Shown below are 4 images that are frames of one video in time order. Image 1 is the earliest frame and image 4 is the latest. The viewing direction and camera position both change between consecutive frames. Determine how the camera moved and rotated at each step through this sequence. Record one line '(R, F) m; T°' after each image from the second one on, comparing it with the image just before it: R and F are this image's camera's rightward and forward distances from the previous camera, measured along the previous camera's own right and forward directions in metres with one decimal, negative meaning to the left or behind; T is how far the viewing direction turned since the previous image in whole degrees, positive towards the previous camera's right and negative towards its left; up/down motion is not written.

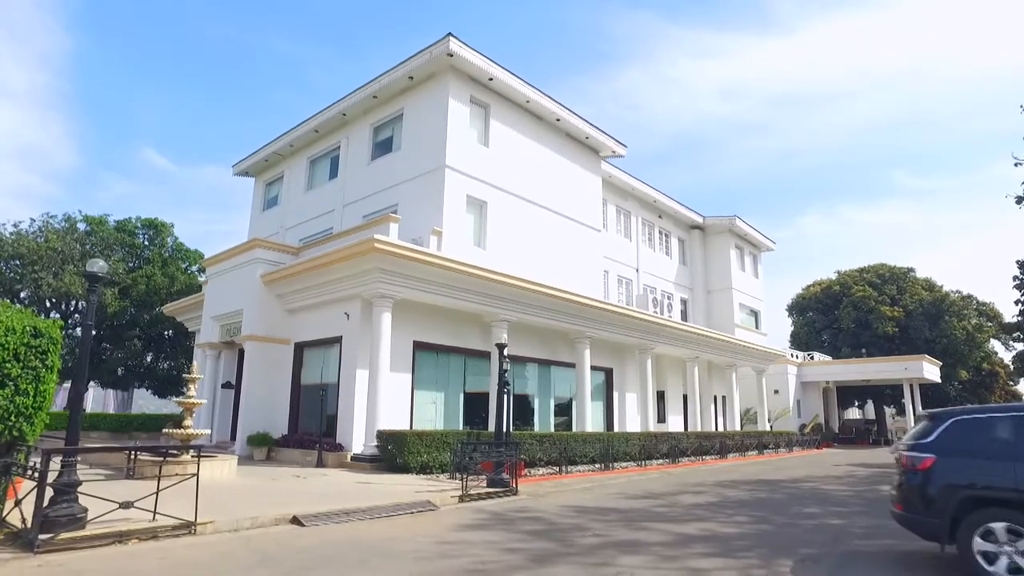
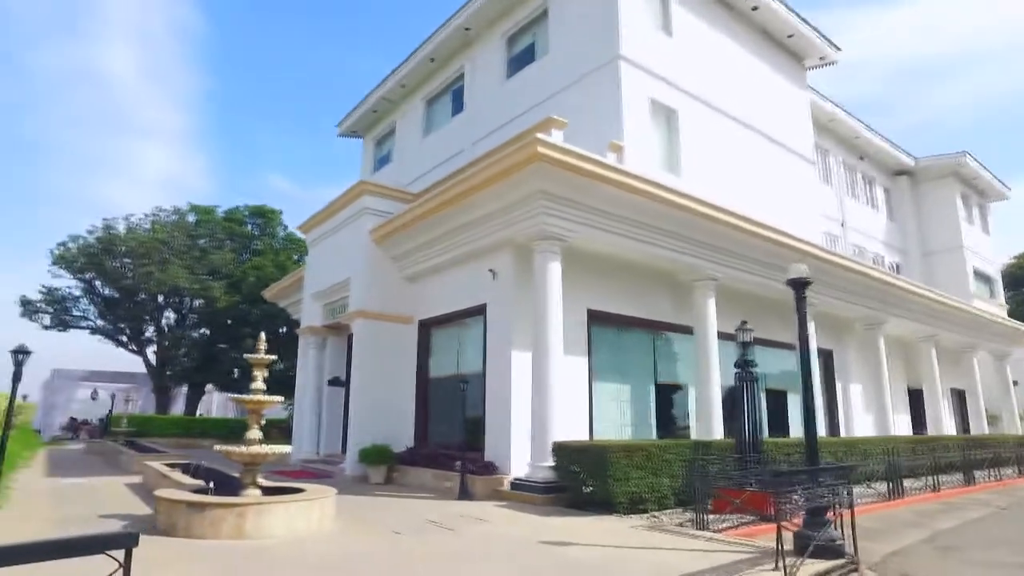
(-2.0, +5.7) m; -9°
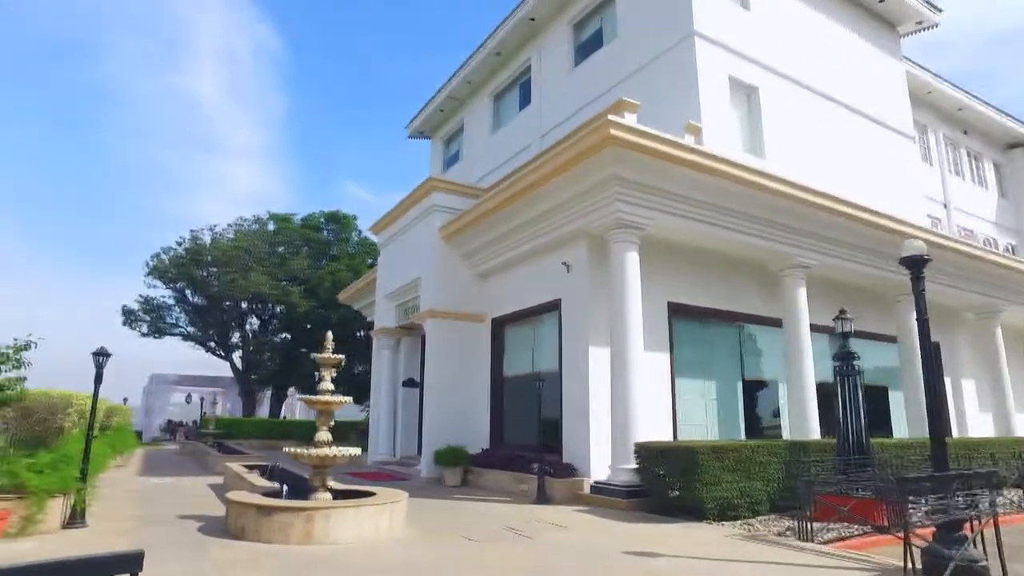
(0.0, +0.5) m; -6°
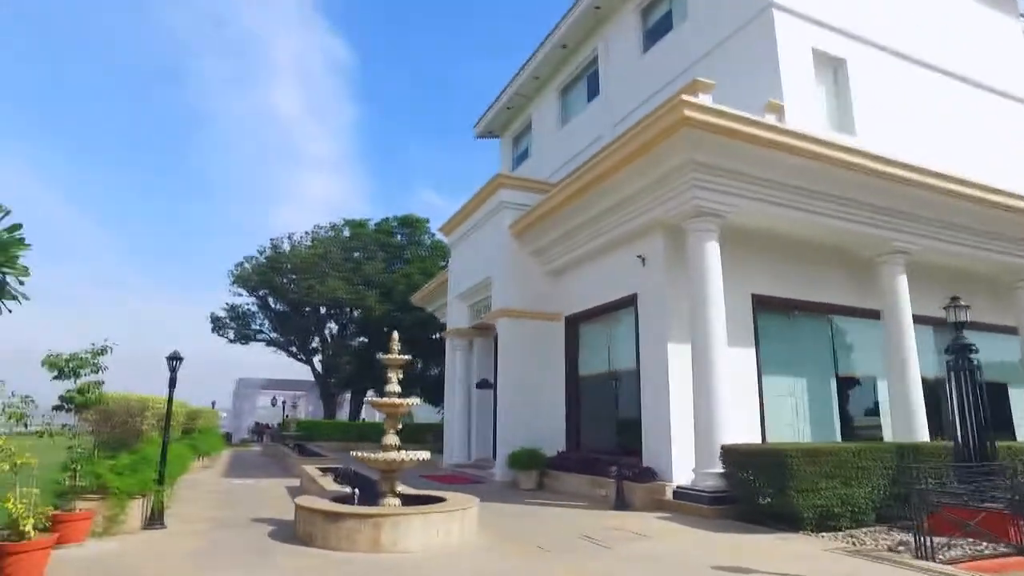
(0.0, +0.4) m; -6°
